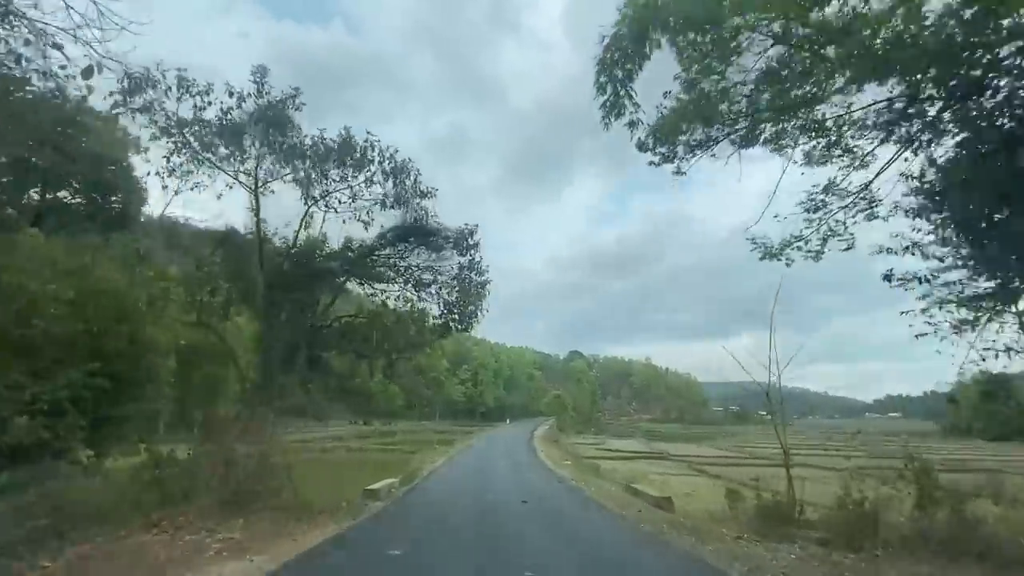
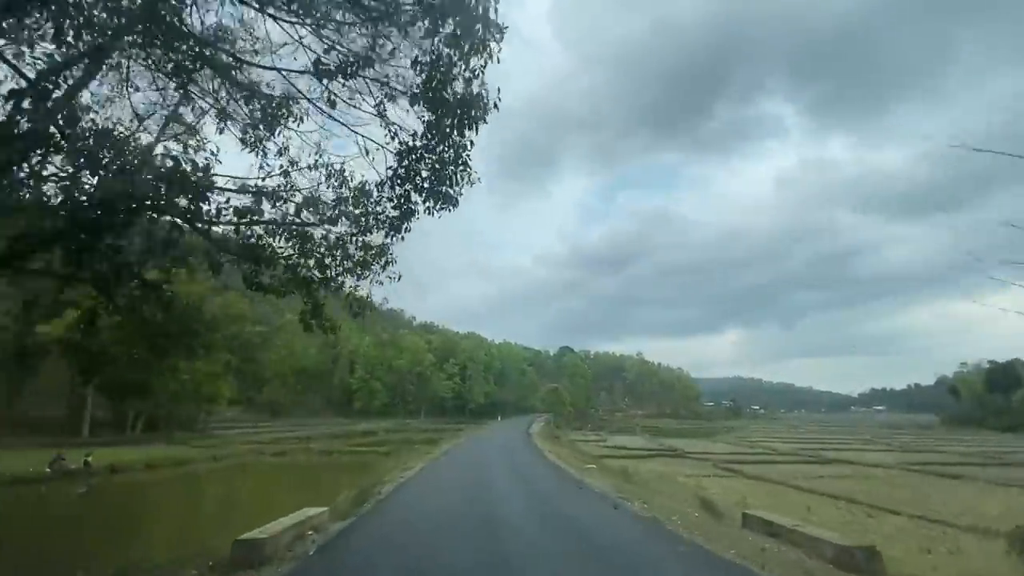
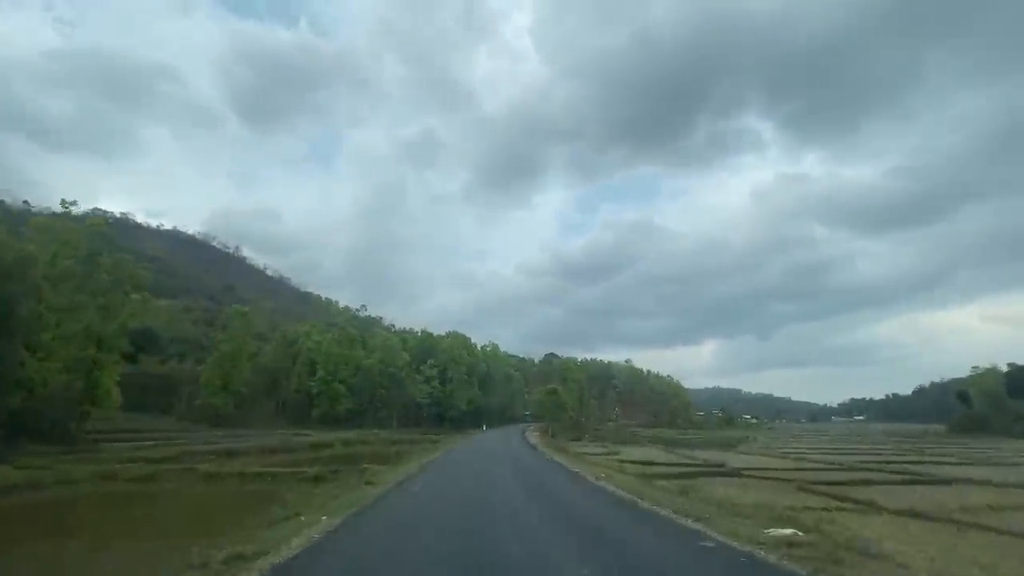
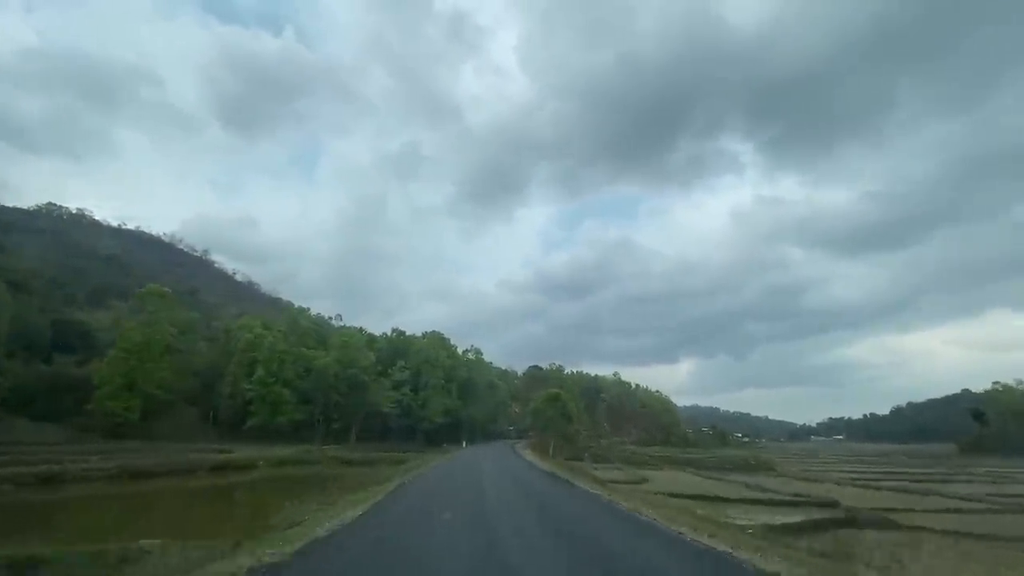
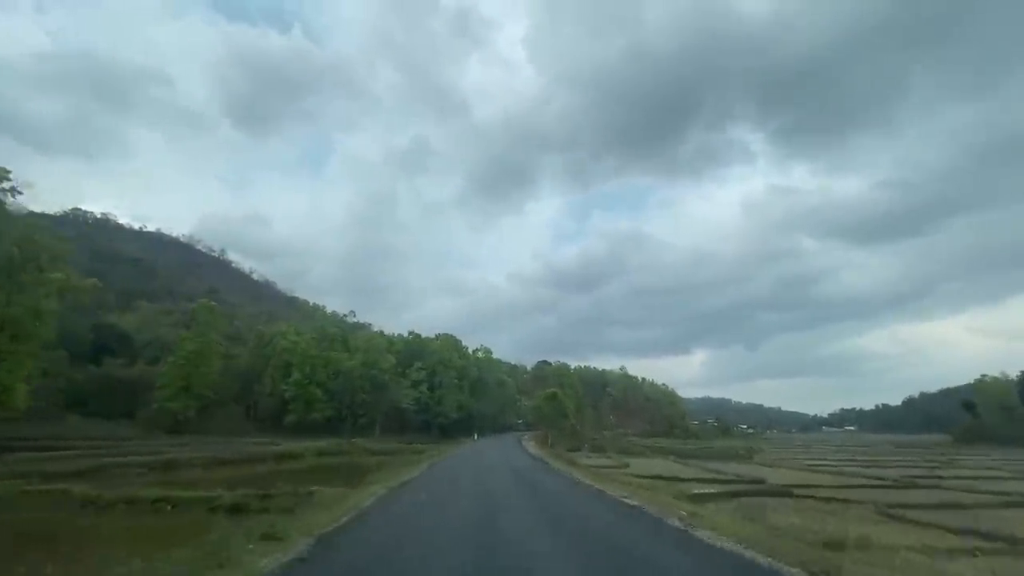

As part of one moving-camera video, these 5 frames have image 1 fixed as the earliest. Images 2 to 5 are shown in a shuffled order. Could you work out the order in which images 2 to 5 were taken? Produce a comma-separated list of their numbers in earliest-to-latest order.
2, 3, 5, 4
